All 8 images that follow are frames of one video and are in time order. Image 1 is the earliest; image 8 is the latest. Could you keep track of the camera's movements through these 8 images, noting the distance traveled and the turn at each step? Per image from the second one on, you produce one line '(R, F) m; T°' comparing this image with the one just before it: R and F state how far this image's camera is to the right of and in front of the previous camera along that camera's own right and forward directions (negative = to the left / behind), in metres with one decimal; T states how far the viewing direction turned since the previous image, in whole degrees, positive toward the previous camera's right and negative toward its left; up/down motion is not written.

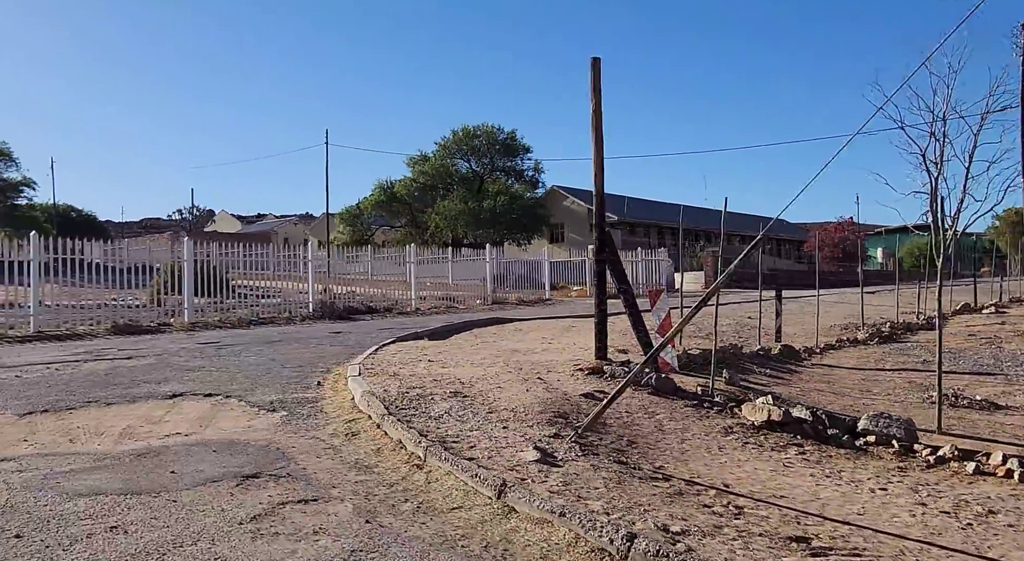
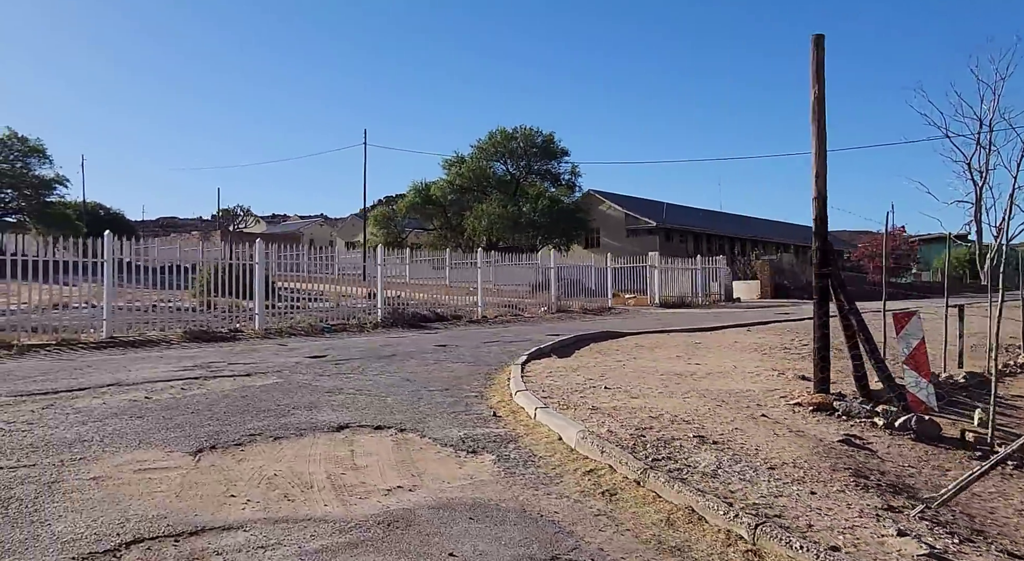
(-1.3, +0.7) m; -2°
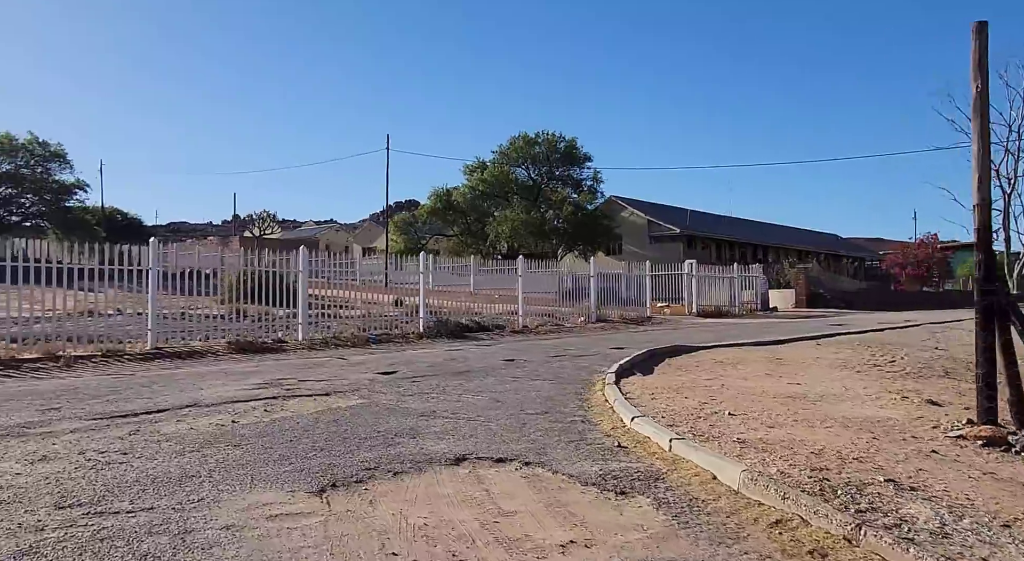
(-0.8, +0.5) m; -1°
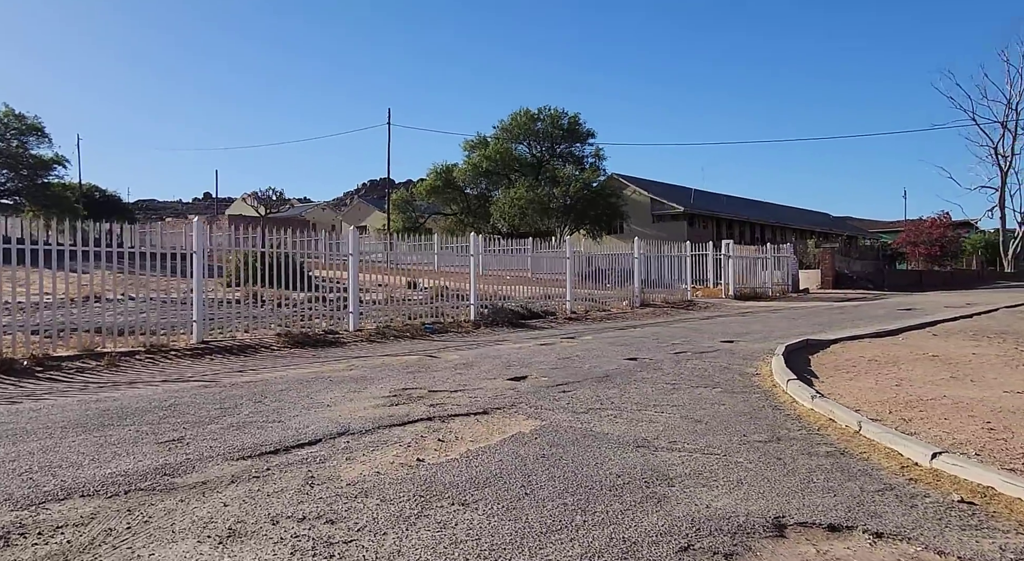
(-1.7, +1.3) m; +1°
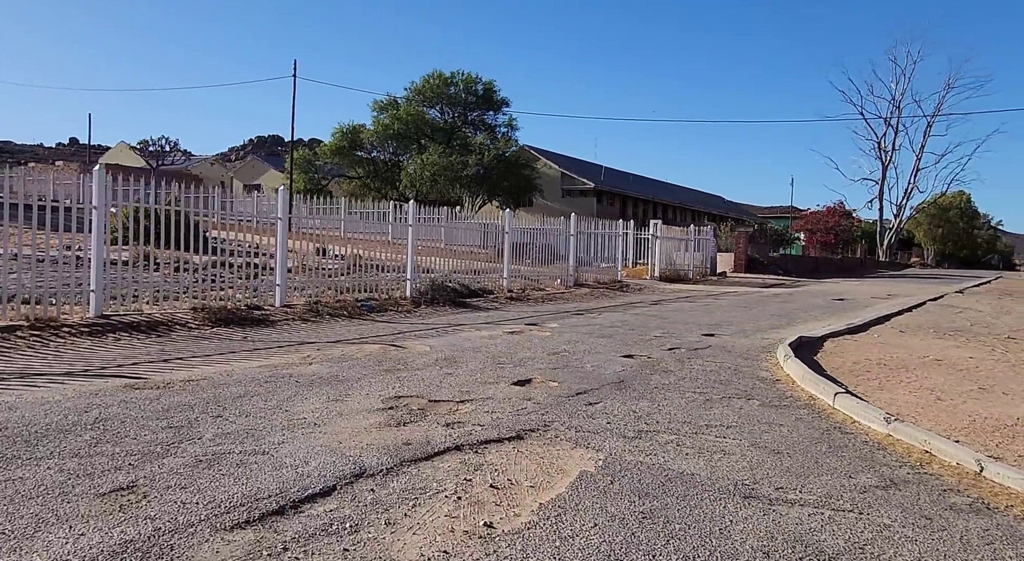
(-1.0, +1.3) m; +8°
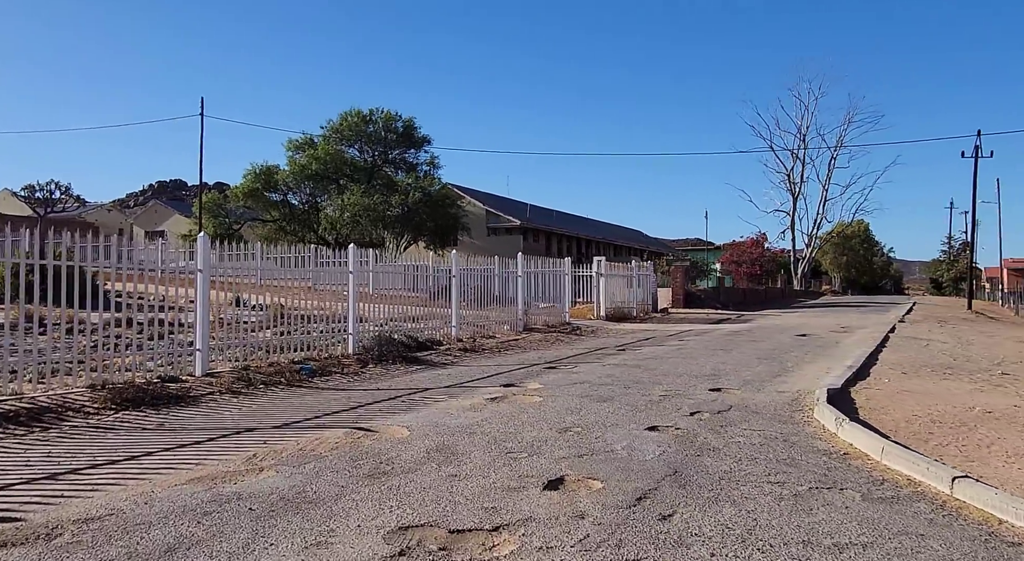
(-0.7, +1.6) m; +6°
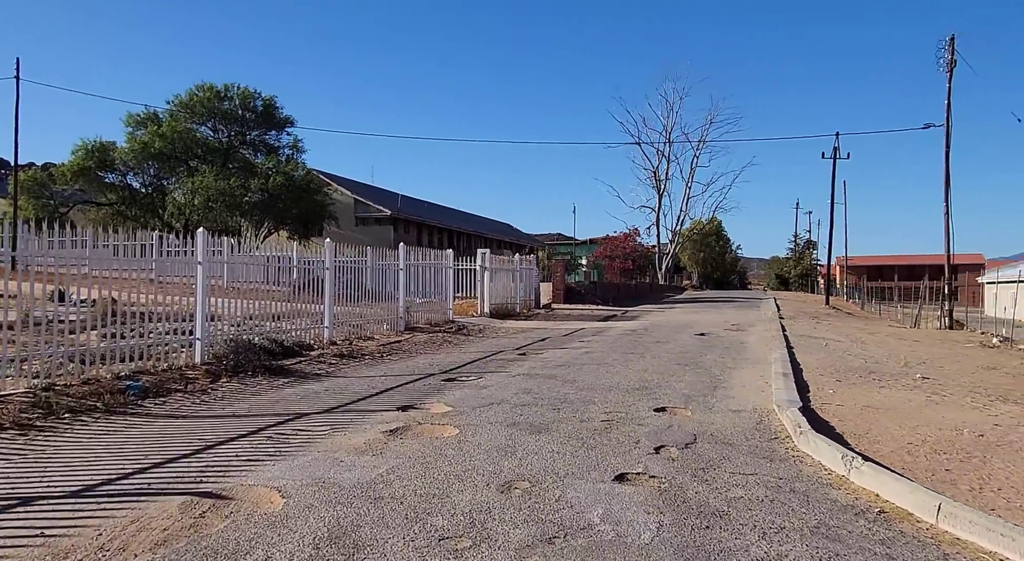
(-0.4, +2.0) m; +10°
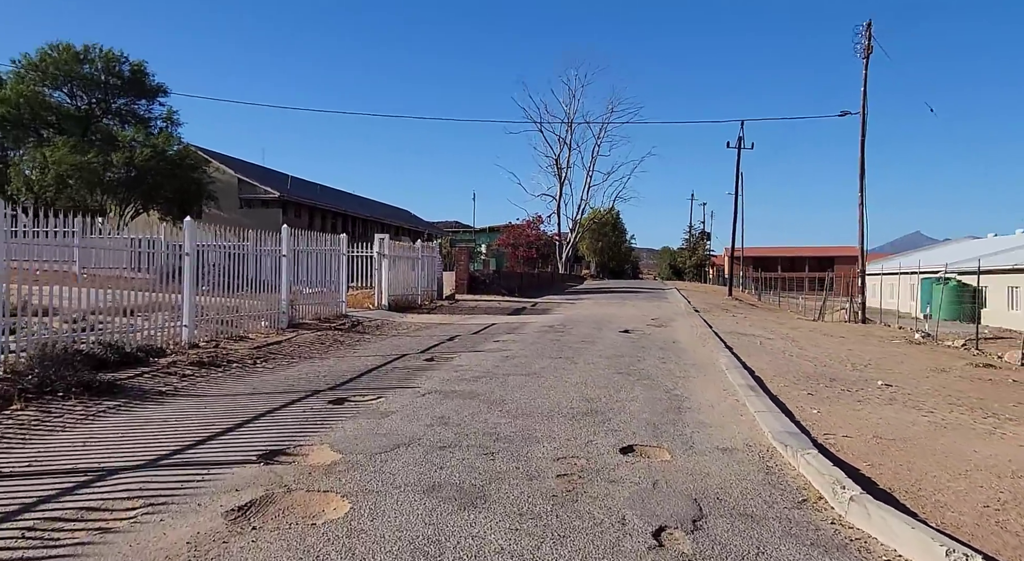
(-0.1, +2.2) m; +8°
